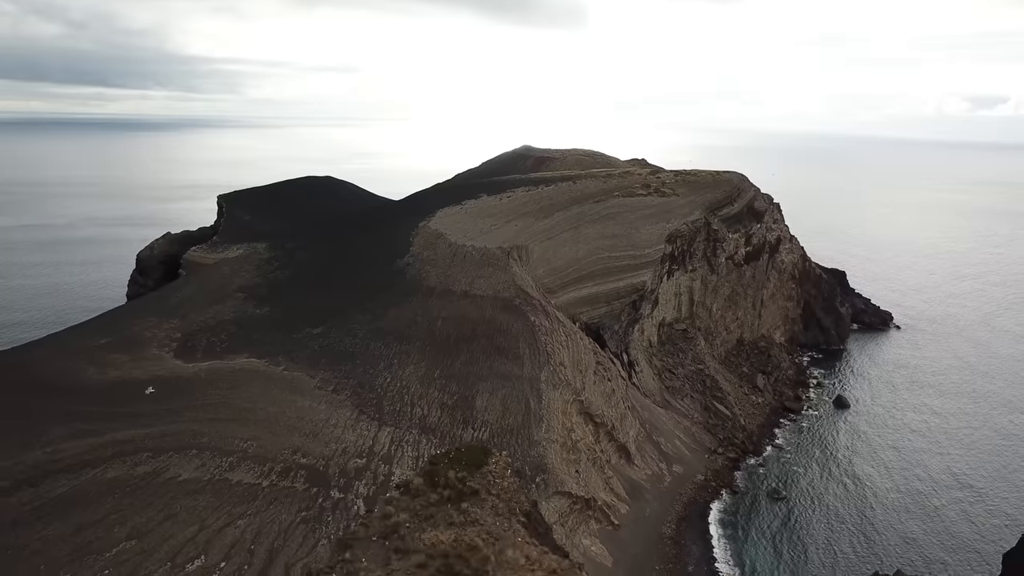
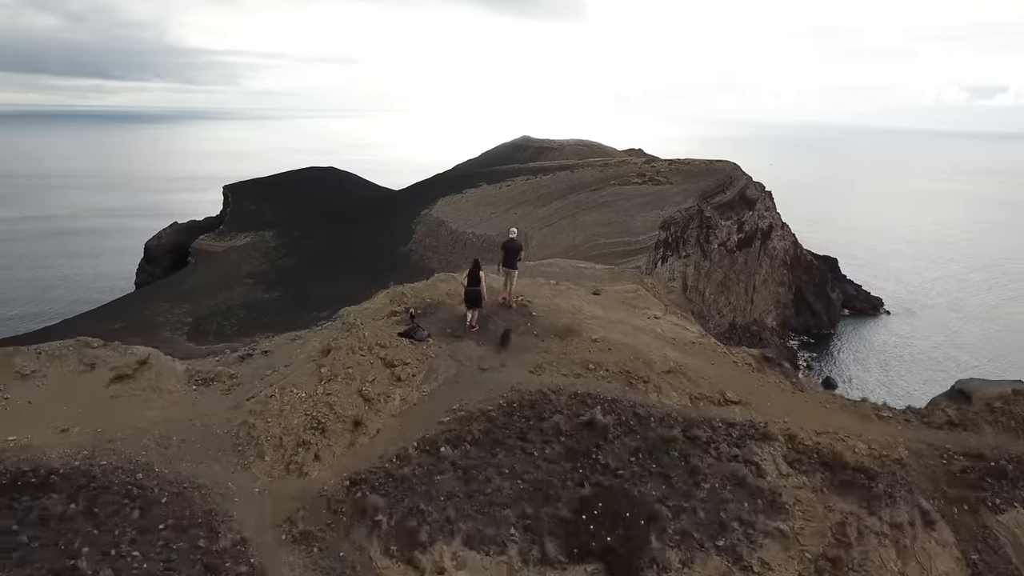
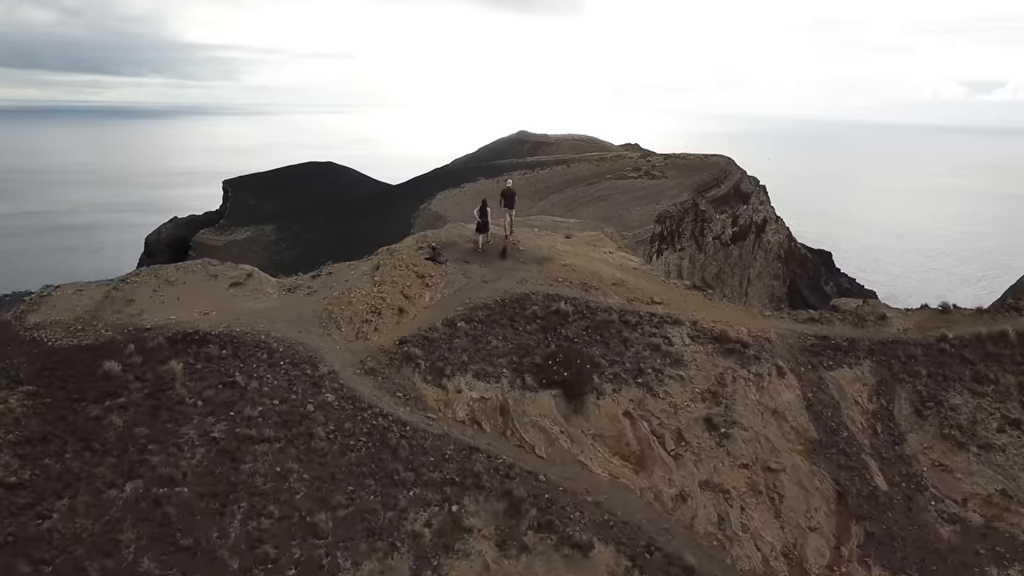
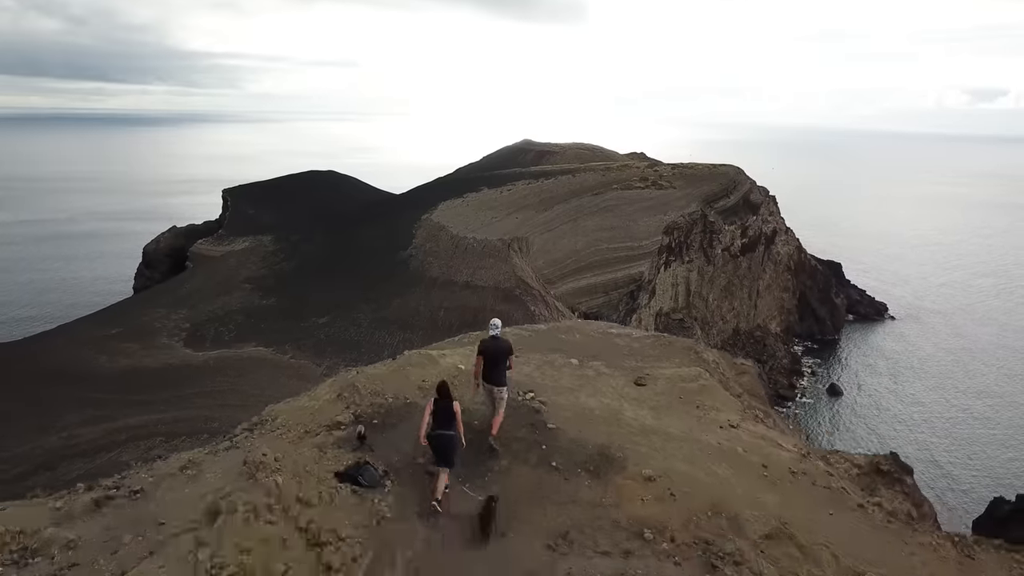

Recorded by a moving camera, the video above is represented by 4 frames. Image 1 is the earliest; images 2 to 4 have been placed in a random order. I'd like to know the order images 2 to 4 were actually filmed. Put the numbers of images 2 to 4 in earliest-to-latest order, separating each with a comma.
4, 2, 3
